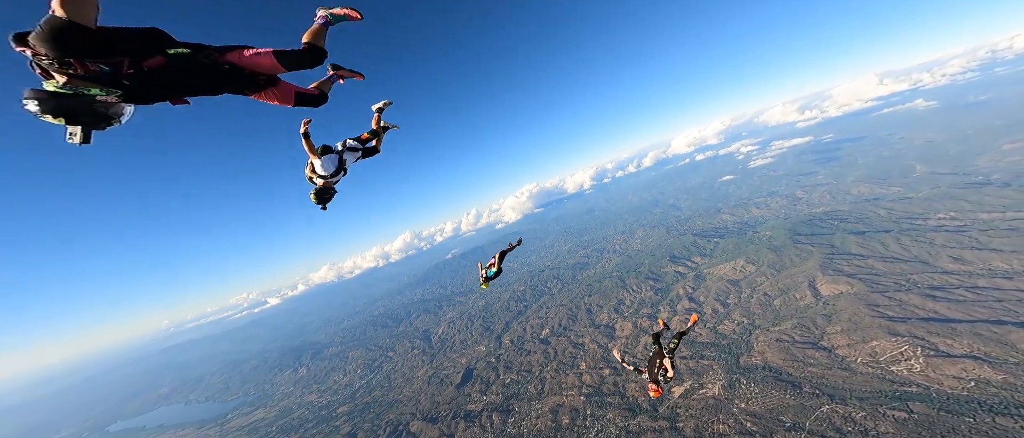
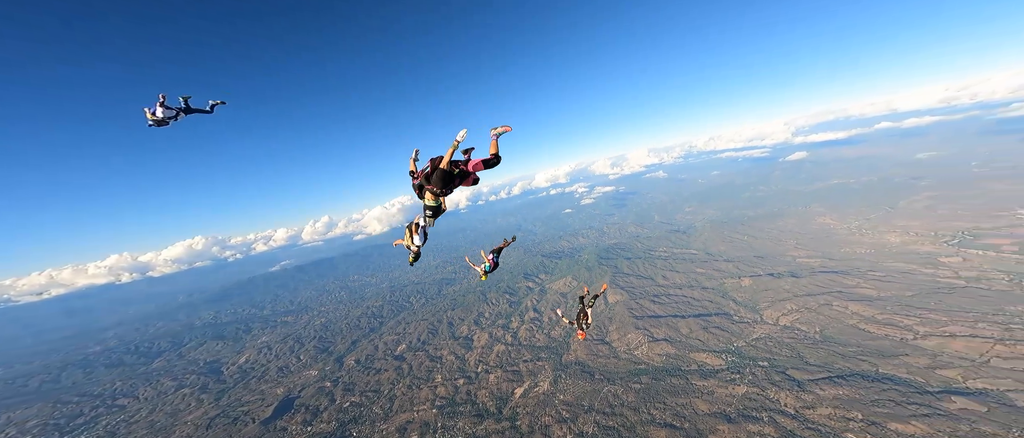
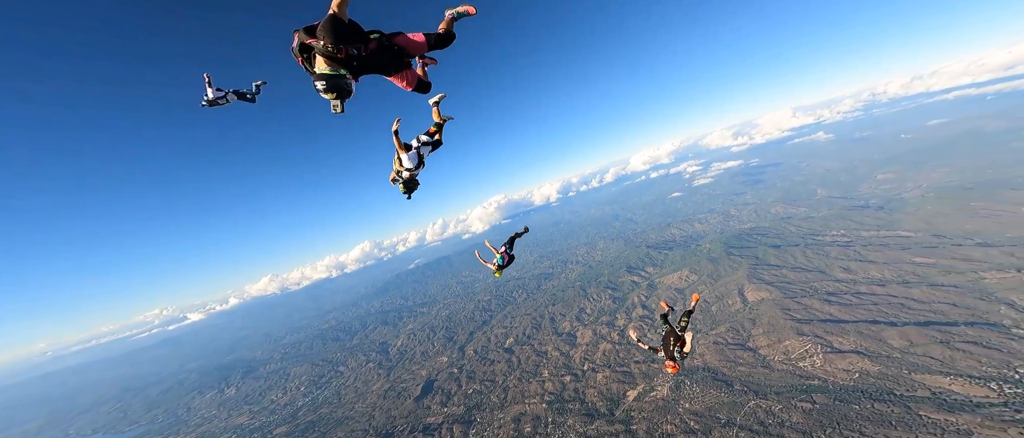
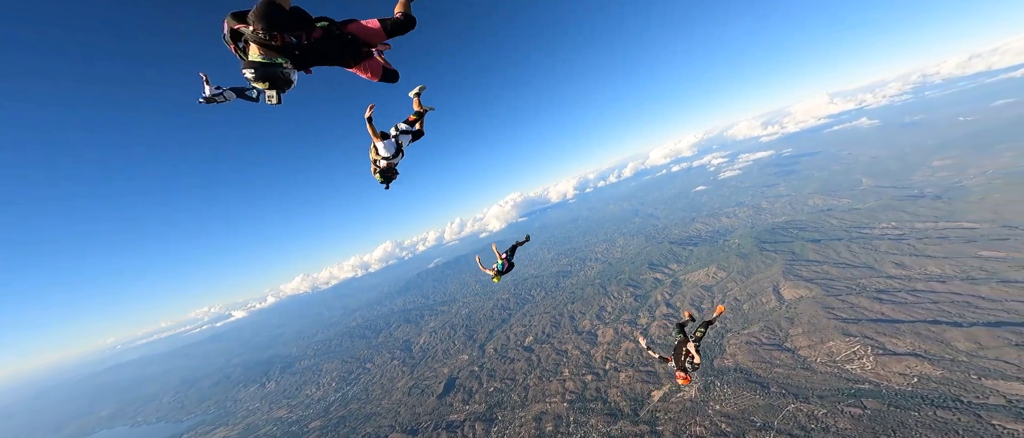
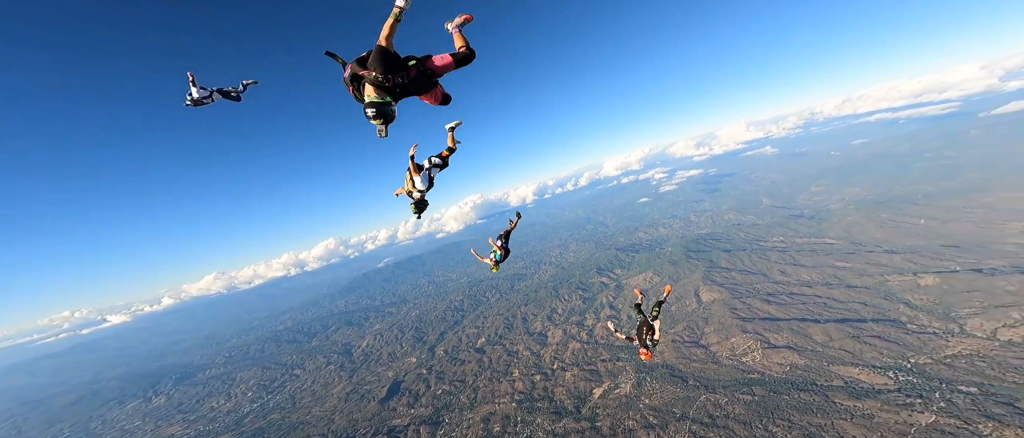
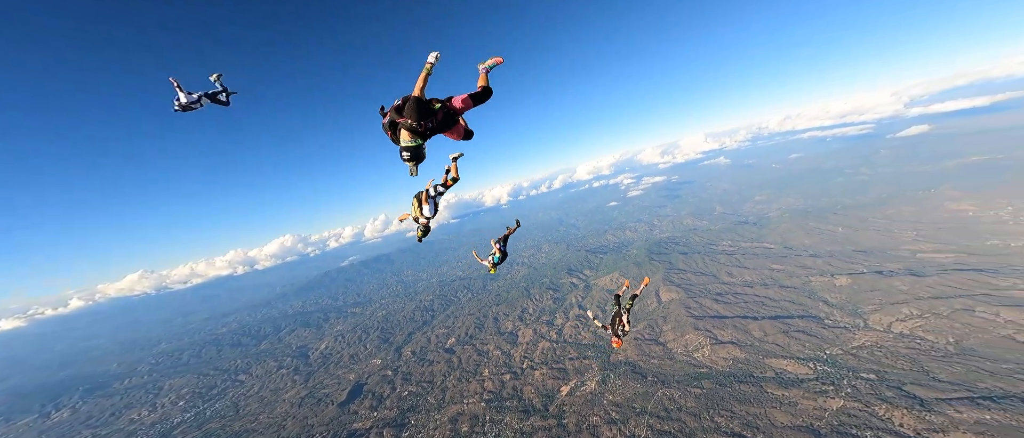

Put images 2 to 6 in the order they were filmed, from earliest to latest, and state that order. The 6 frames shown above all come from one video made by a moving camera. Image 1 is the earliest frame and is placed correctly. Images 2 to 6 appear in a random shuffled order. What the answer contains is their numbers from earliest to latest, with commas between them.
4, 3, 5, 6, 2
